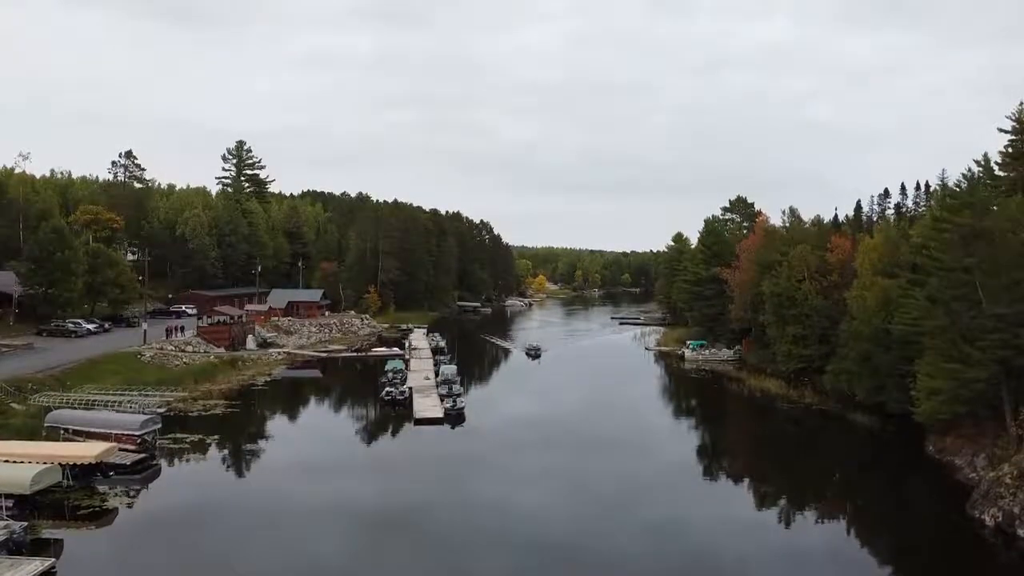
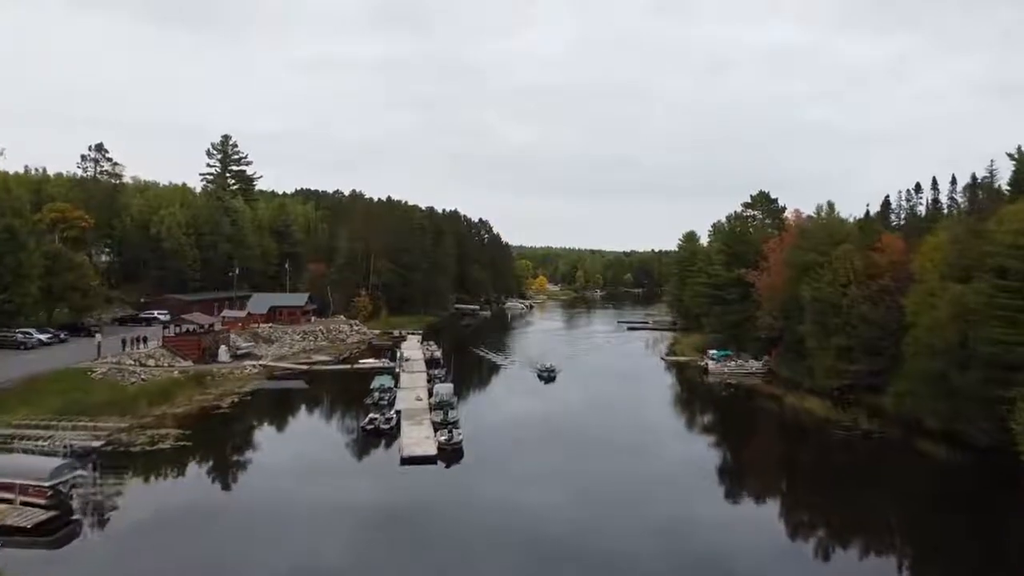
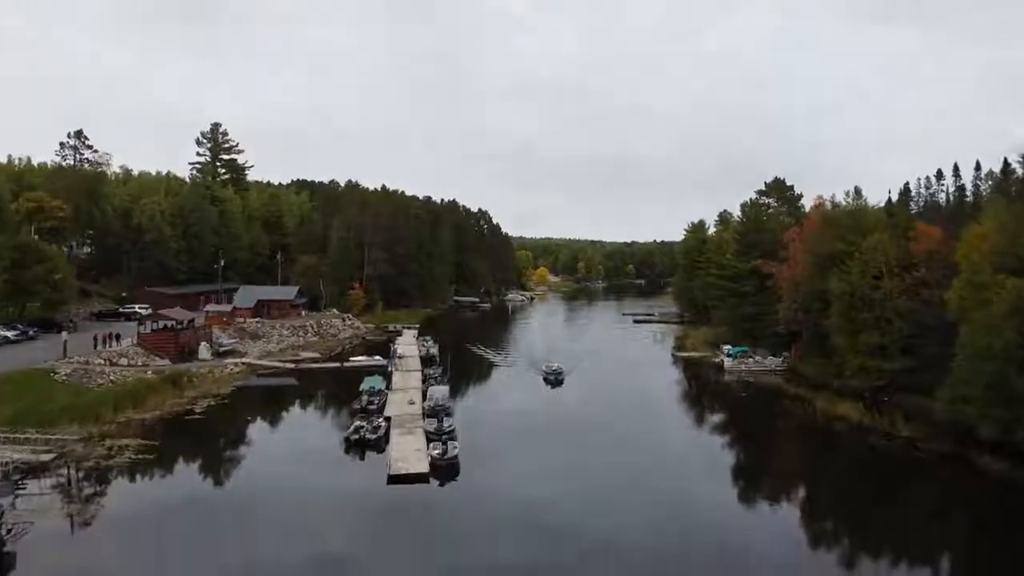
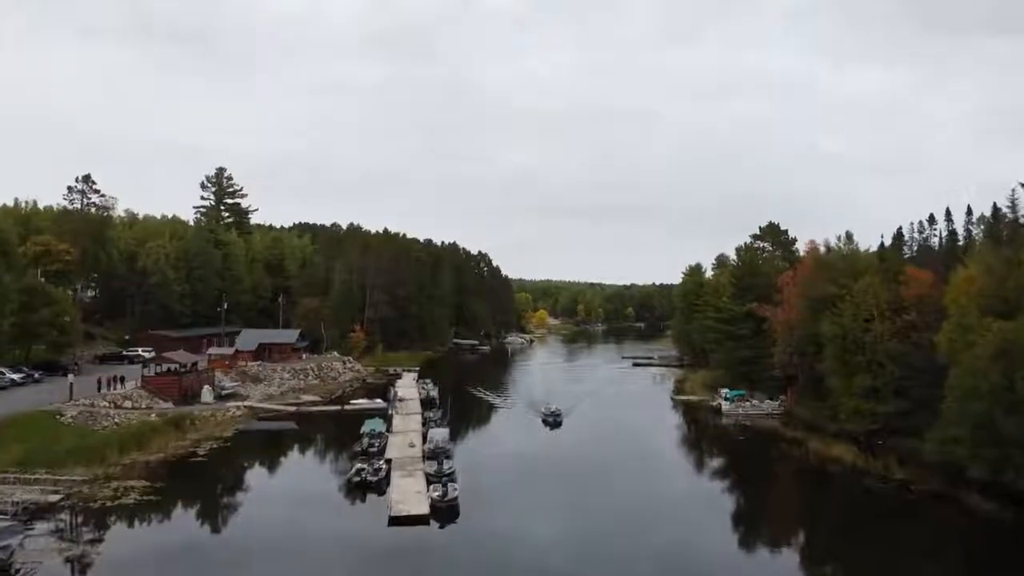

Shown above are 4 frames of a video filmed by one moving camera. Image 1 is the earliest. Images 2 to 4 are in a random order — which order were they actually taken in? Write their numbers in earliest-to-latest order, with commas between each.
2, 4, 3
